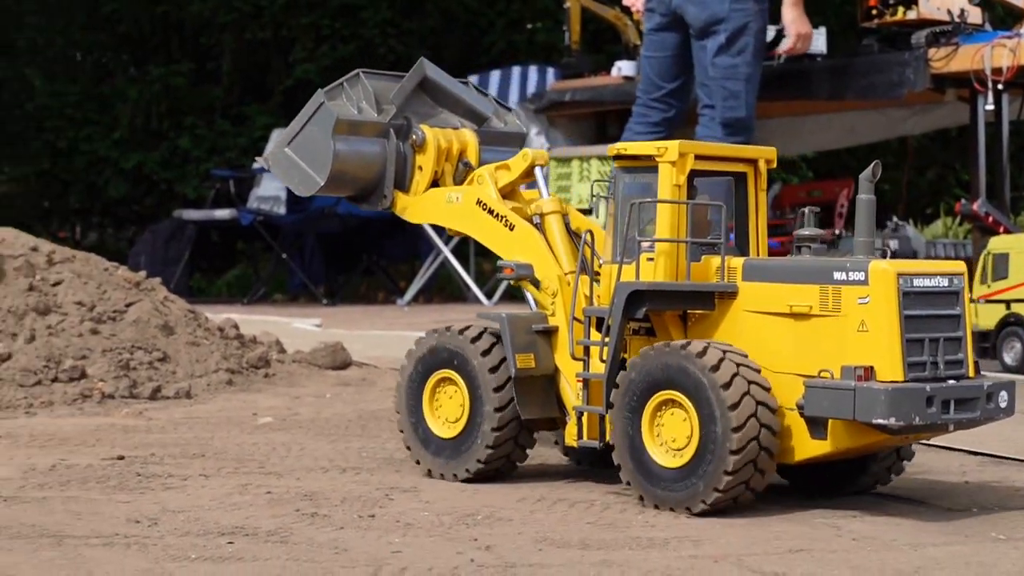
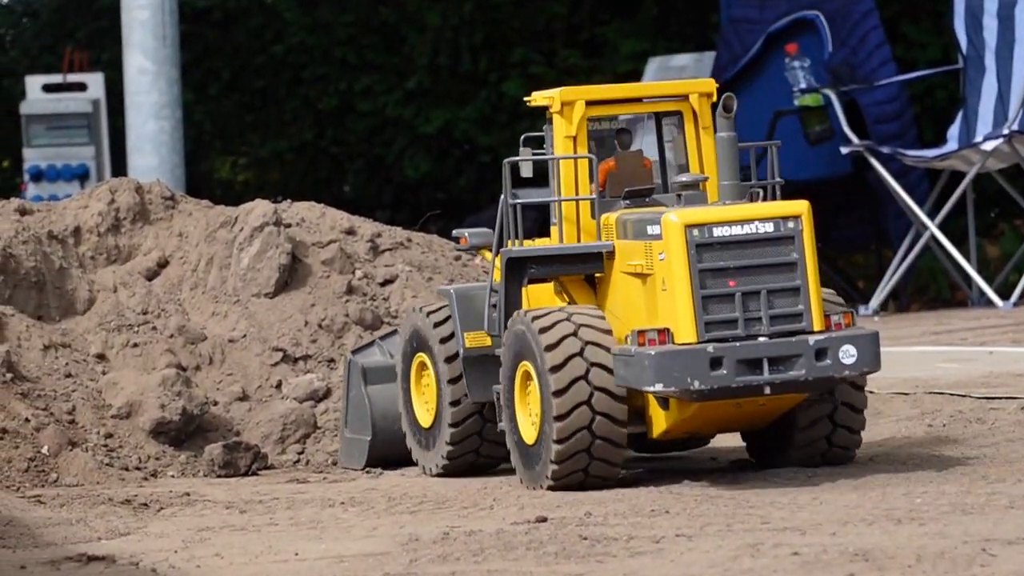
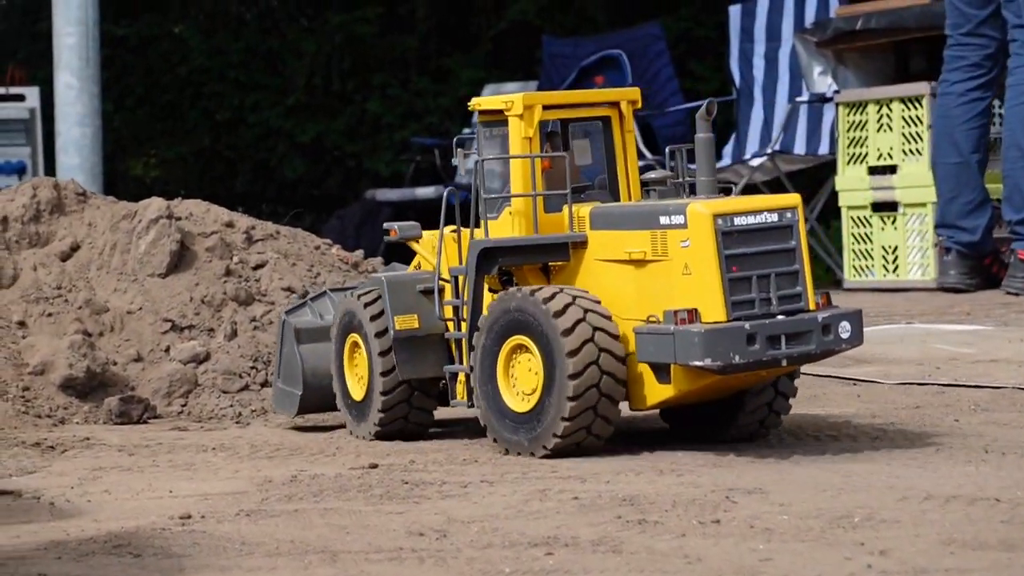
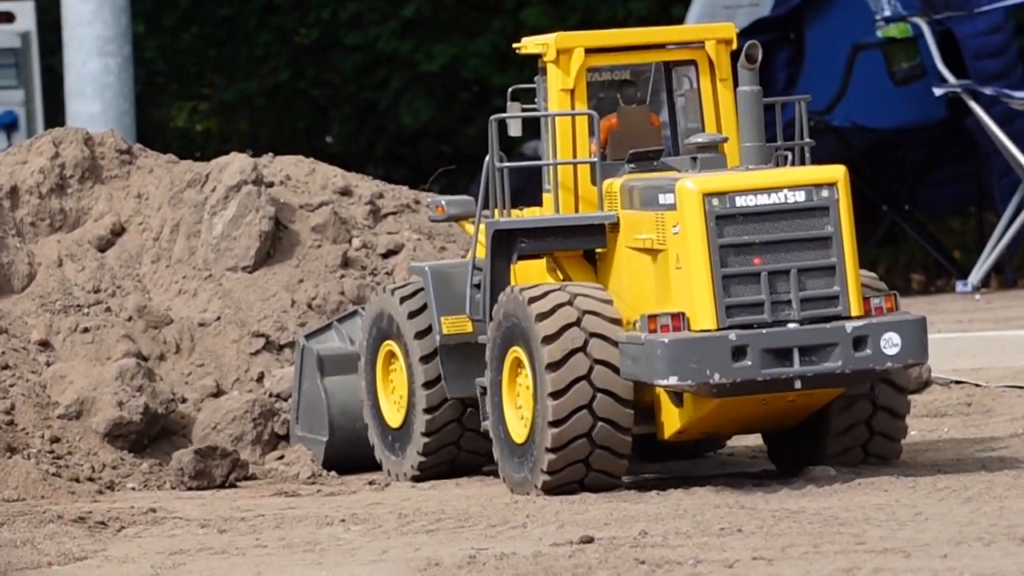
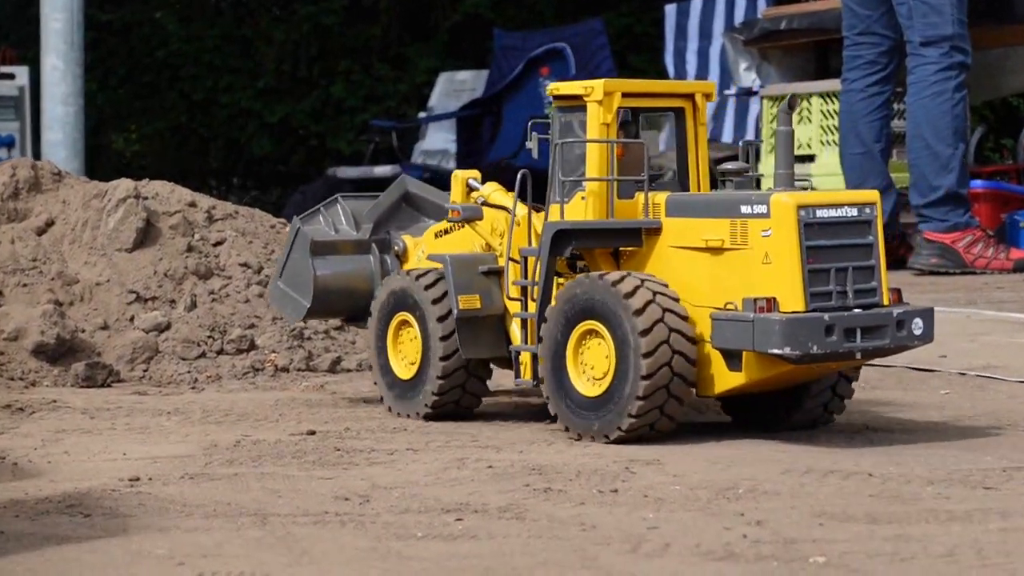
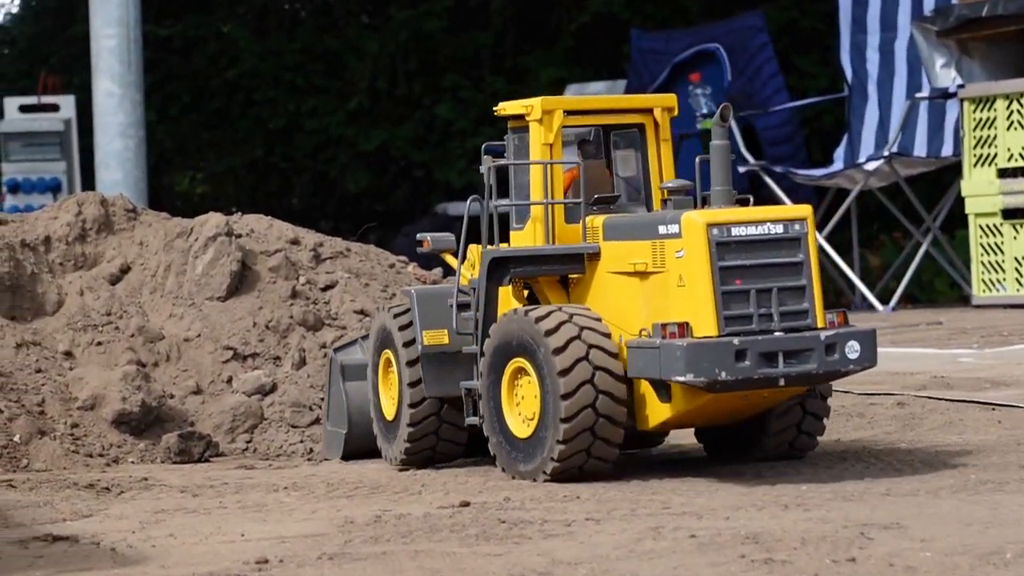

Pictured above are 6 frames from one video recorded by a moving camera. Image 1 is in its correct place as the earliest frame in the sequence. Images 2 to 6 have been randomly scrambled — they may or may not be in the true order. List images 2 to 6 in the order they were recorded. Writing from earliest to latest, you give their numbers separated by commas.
5, 3, 6, 2, 4
